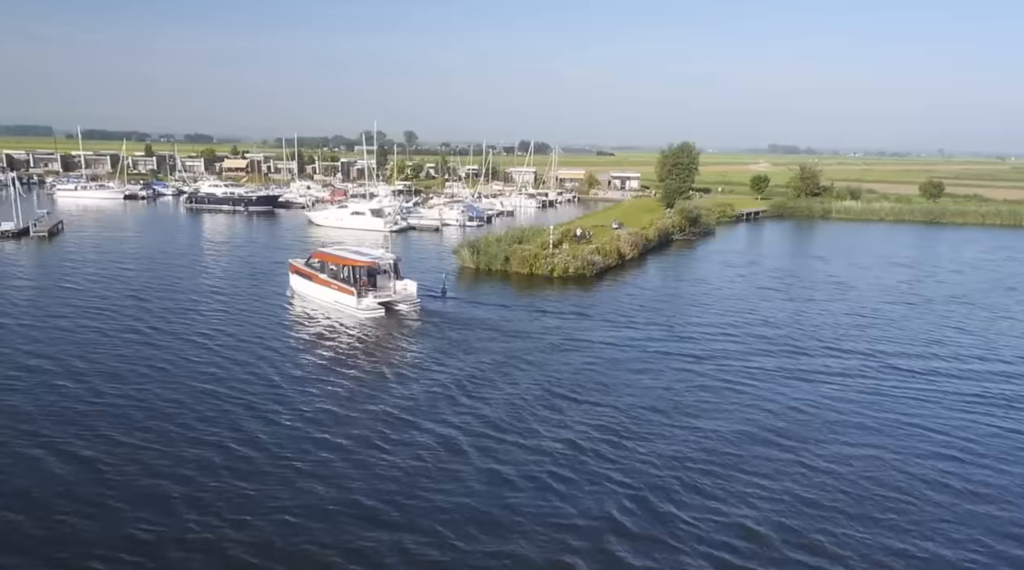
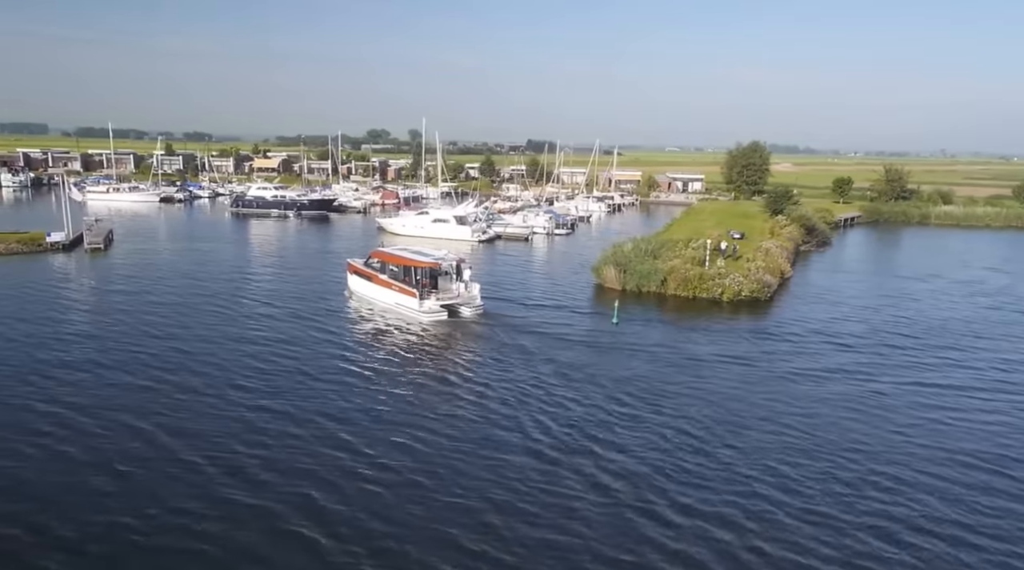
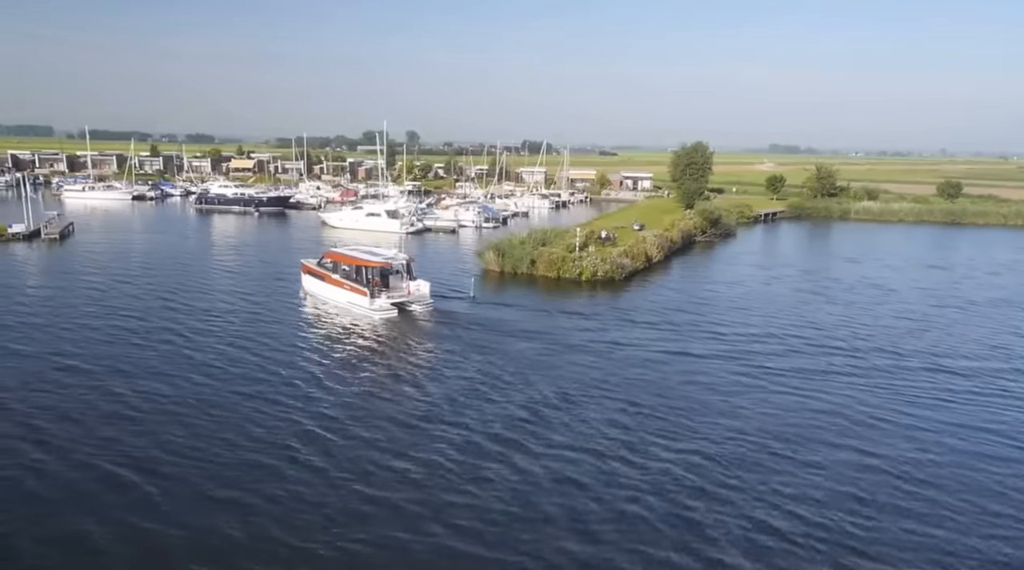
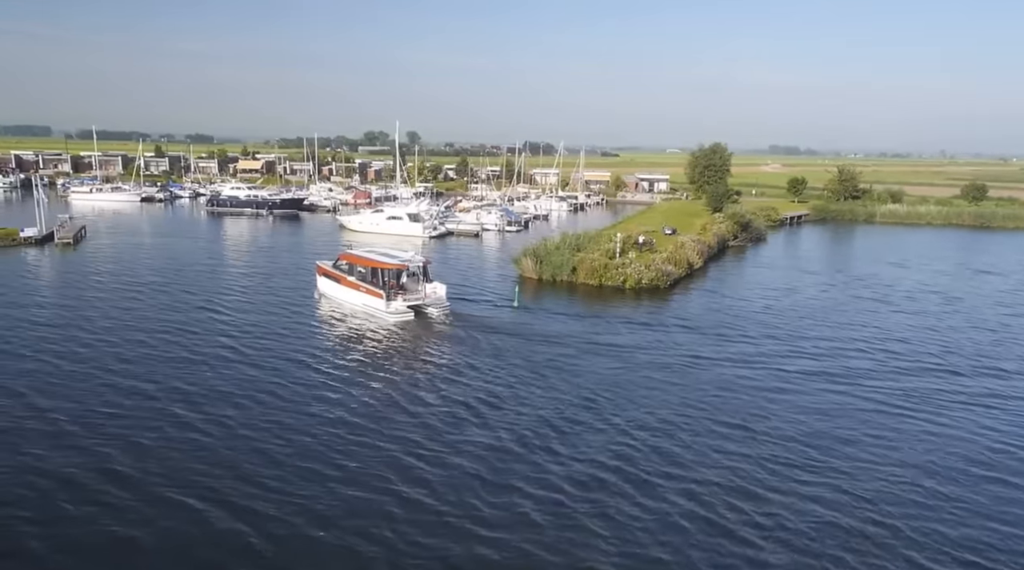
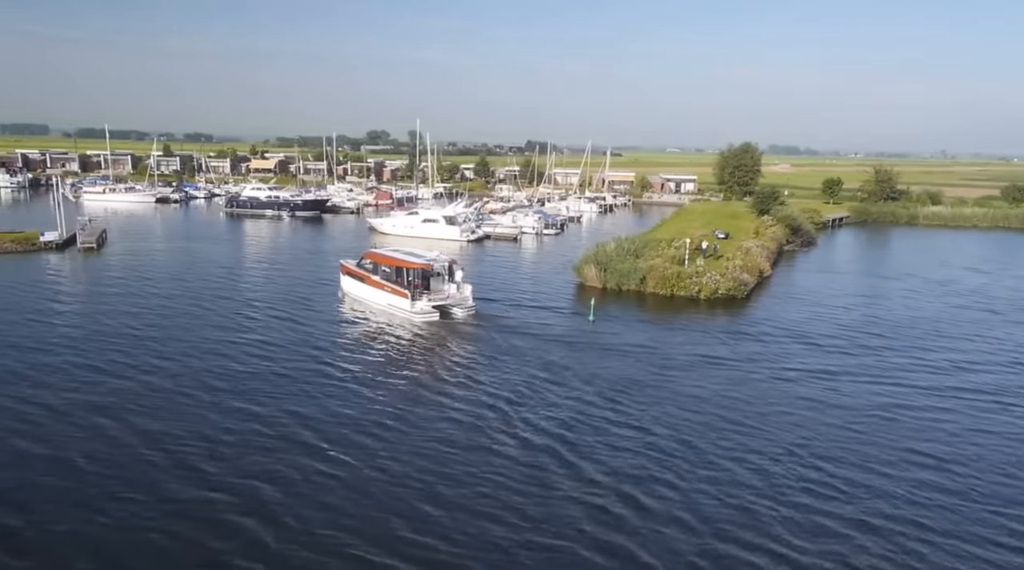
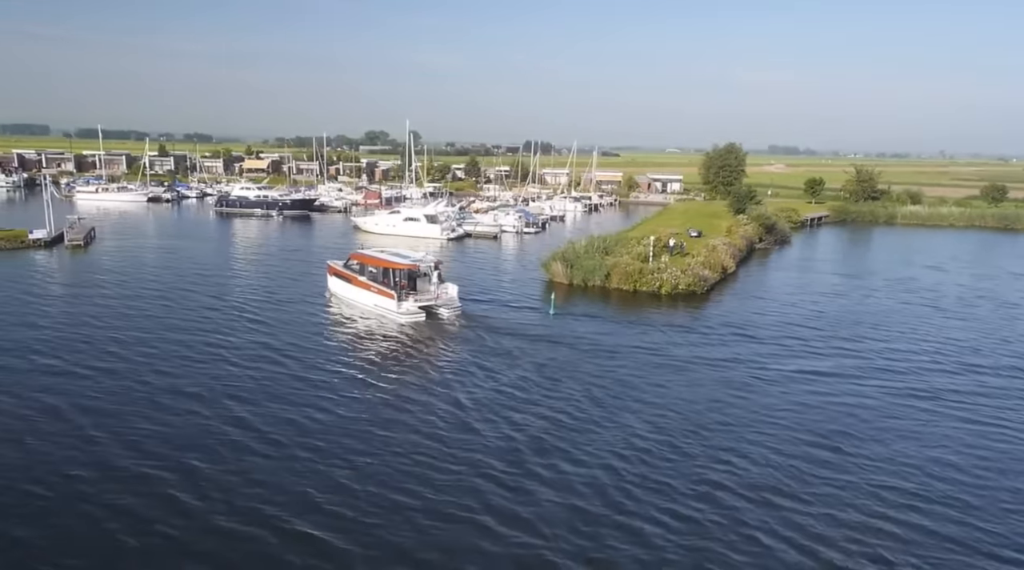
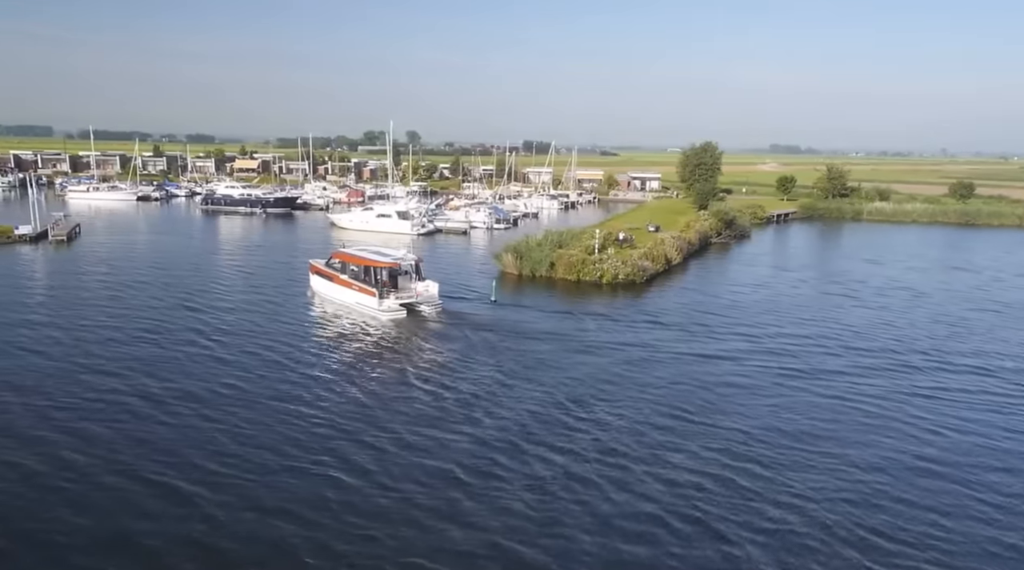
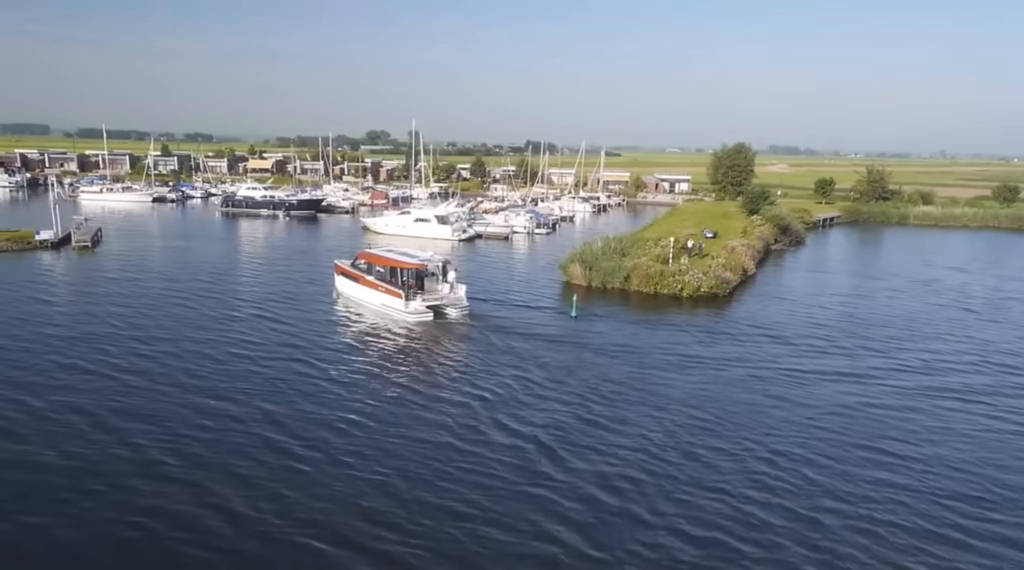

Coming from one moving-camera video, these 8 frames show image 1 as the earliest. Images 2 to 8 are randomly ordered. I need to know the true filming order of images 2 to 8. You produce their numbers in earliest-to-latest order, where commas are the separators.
3, 7, 4, 6, 8, 5, 2
